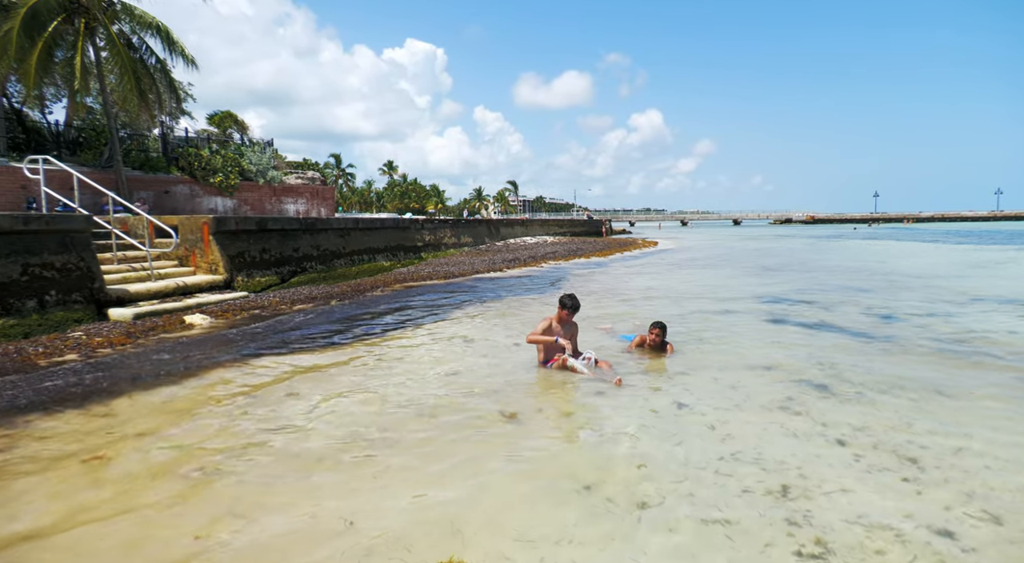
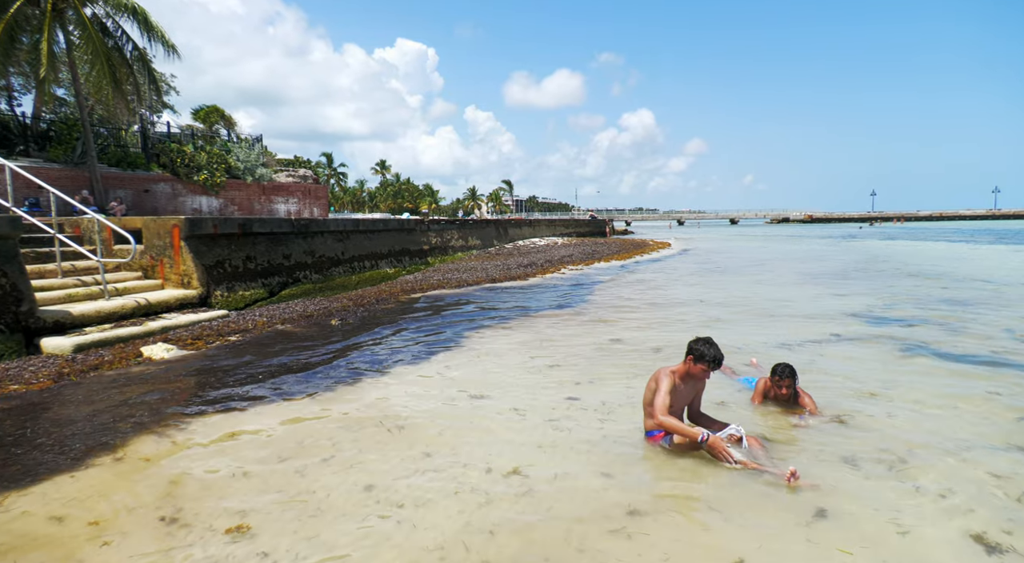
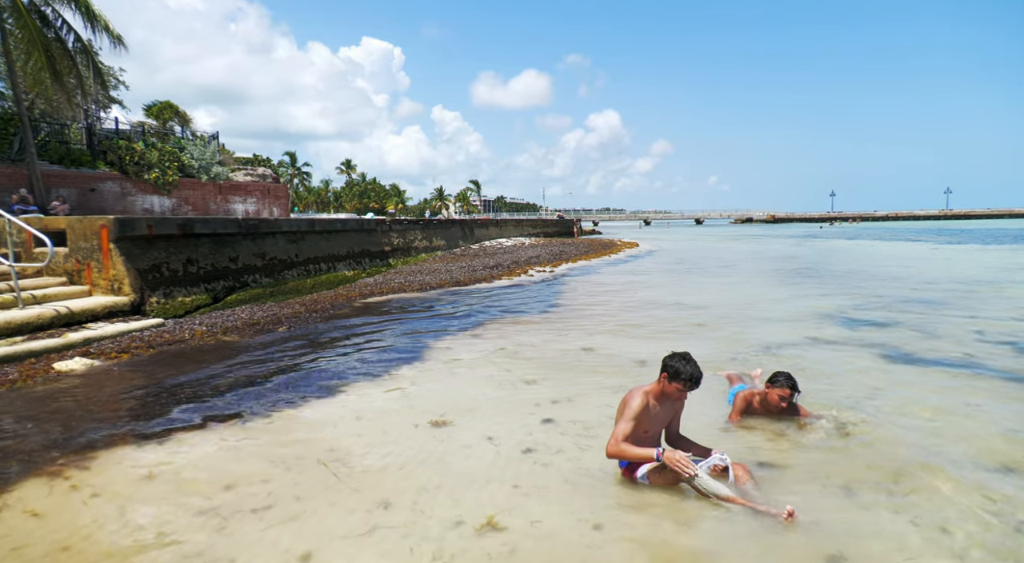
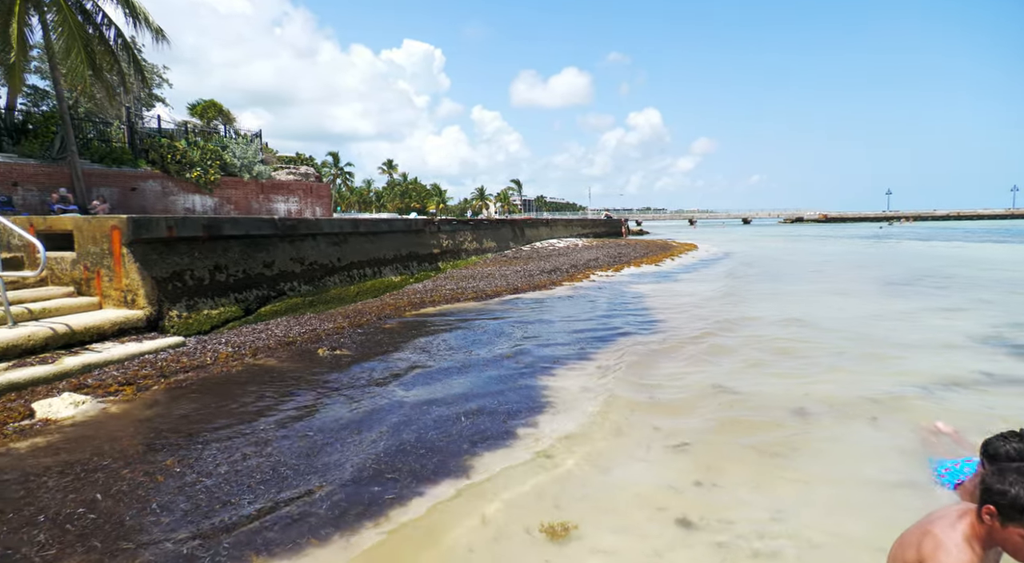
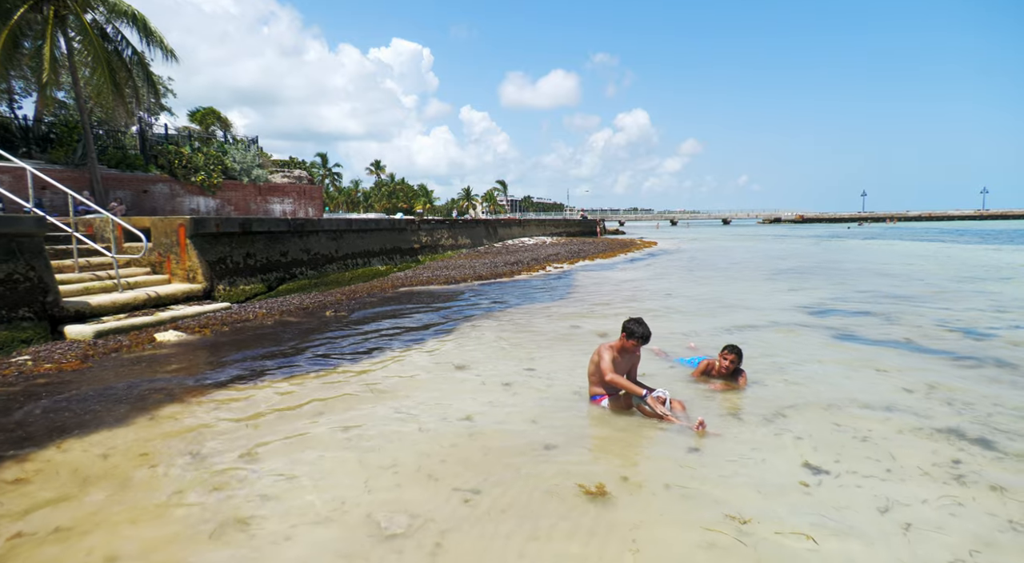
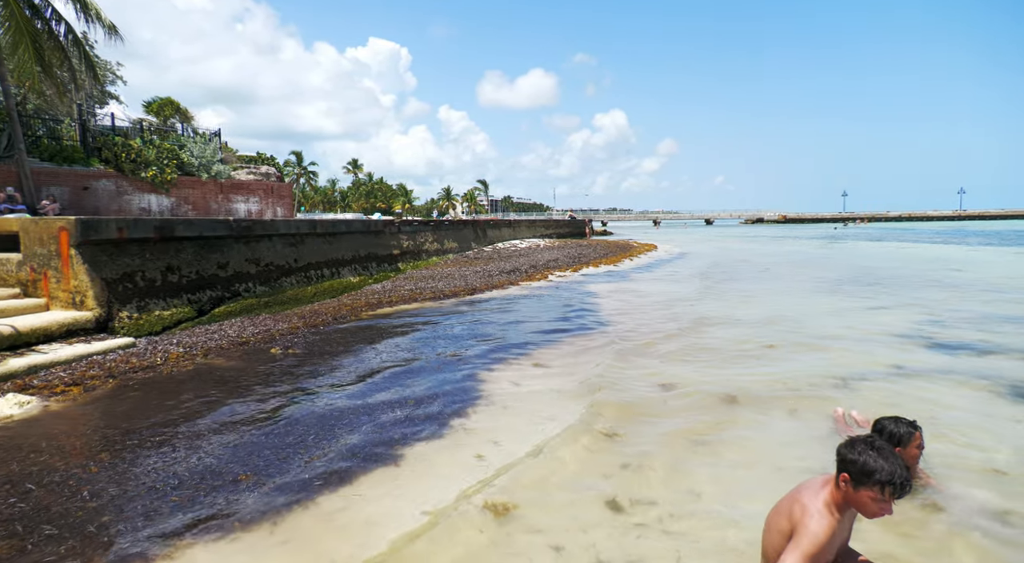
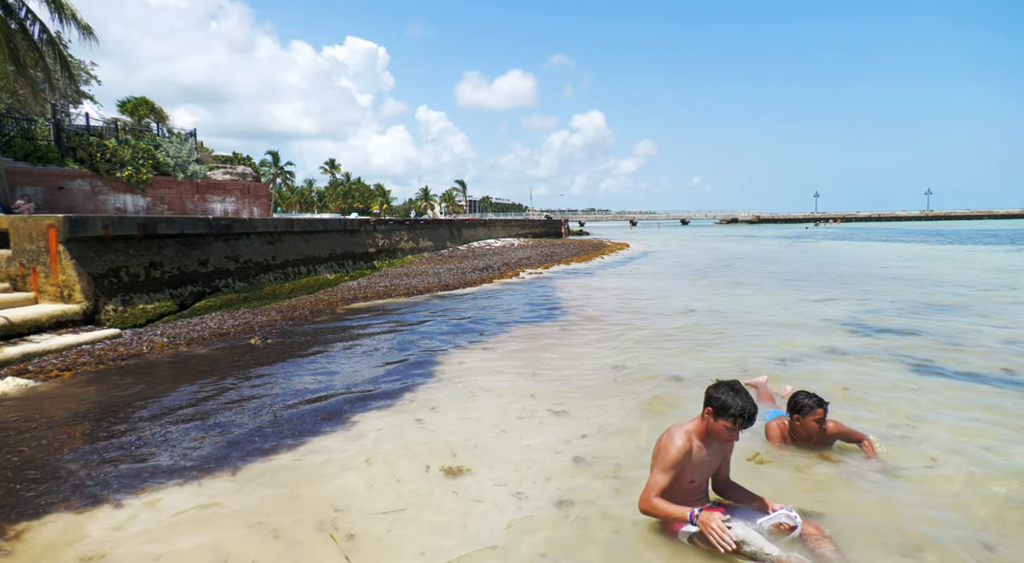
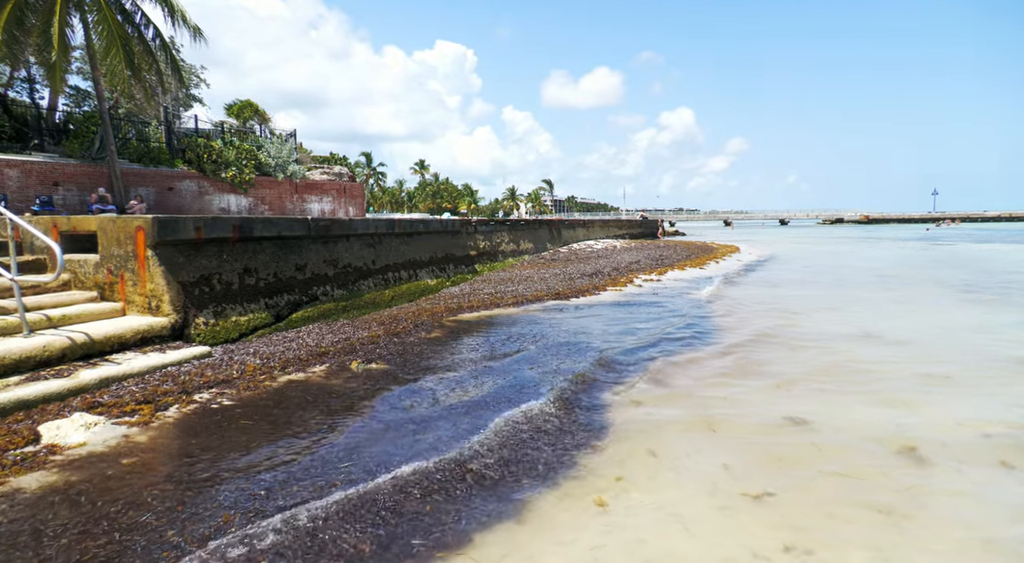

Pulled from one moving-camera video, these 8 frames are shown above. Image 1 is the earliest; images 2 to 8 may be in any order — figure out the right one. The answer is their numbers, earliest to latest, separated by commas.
5, 2, 3, 7, 6, 4, 8
